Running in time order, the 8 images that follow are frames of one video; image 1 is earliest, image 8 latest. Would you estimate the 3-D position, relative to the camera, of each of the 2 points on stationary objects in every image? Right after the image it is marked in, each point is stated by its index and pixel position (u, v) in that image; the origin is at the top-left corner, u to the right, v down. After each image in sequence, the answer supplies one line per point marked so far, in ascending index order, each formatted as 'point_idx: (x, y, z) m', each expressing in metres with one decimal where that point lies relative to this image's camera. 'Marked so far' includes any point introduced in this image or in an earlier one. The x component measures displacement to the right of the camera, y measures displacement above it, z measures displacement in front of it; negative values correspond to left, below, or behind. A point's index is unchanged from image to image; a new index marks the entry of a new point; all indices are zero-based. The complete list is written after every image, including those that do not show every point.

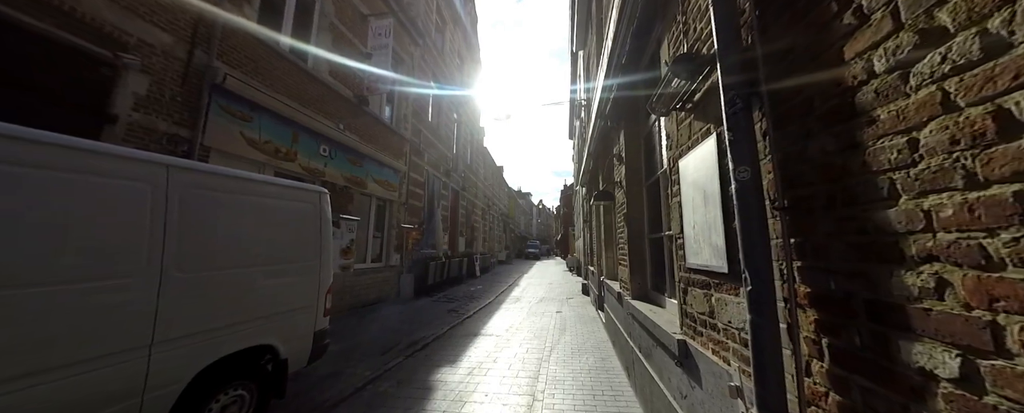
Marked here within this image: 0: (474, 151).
0: (-2.4, +3.3, +19.4) m
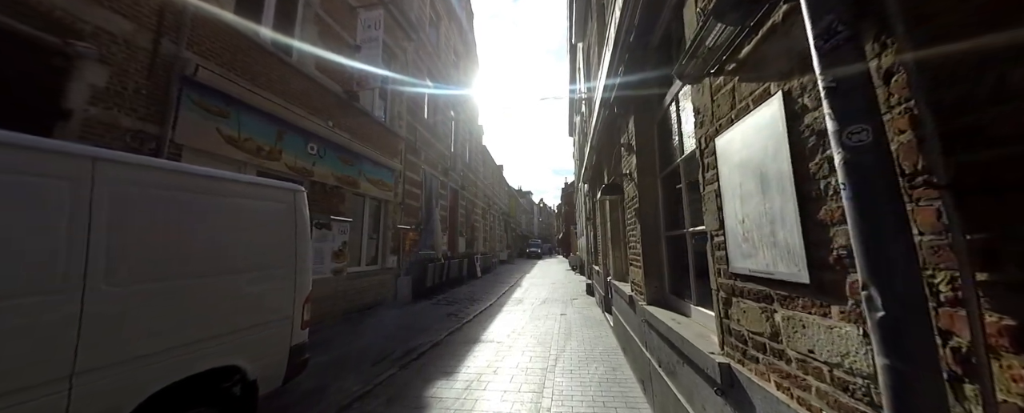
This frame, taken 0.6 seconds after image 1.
0: (-2.4, +3.4, +19.0) m
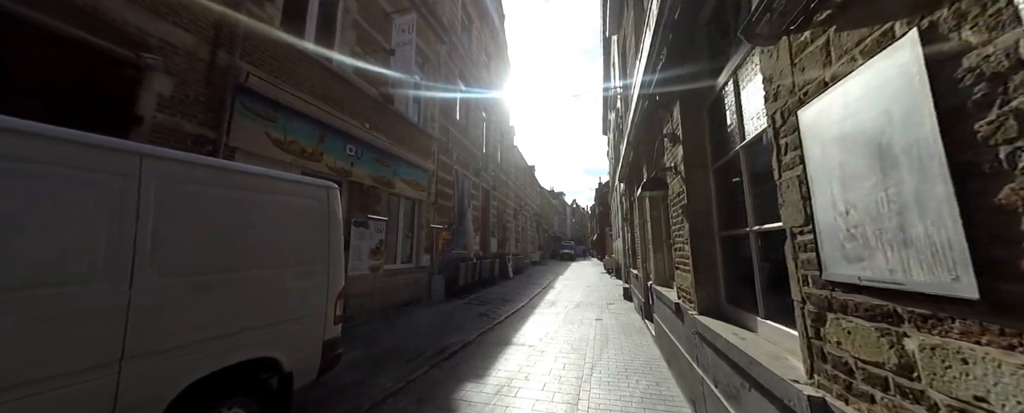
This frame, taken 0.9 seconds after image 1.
0: (-0.5, +3.4, +18.9) m
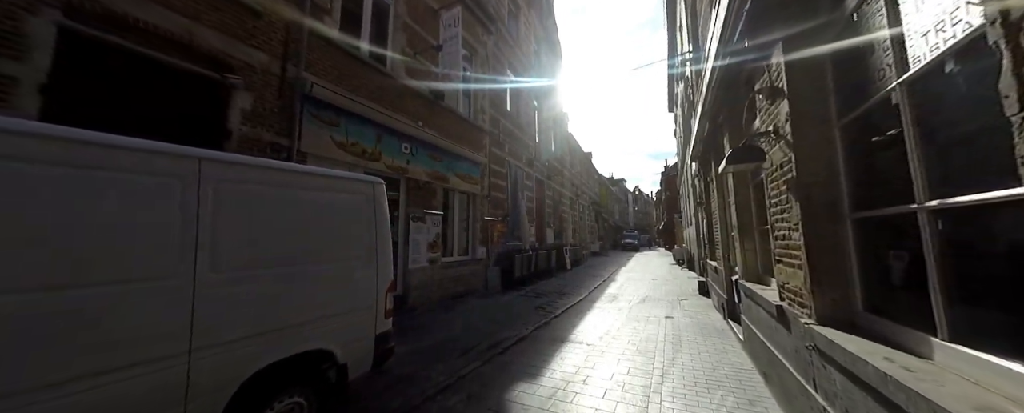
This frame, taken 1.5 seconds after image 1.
0: (+2.6, +3.9, +18.3) m
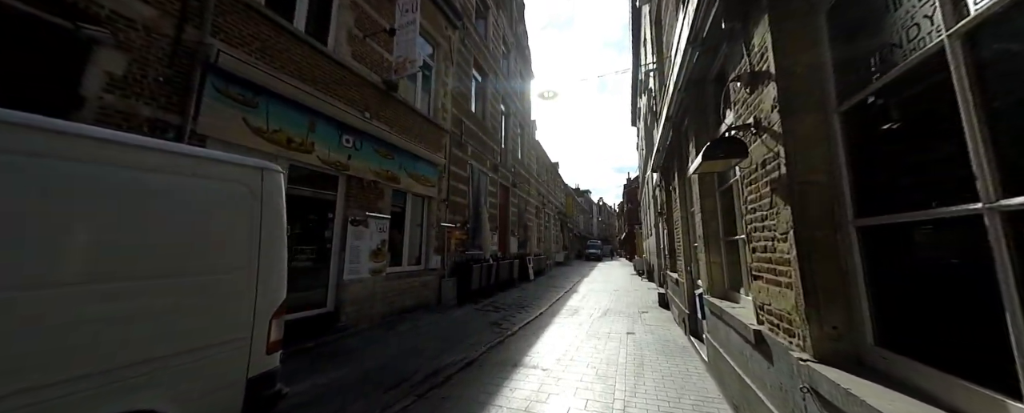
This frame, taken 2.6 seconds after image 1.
0: (+0.6, +3.5, +18.0) m
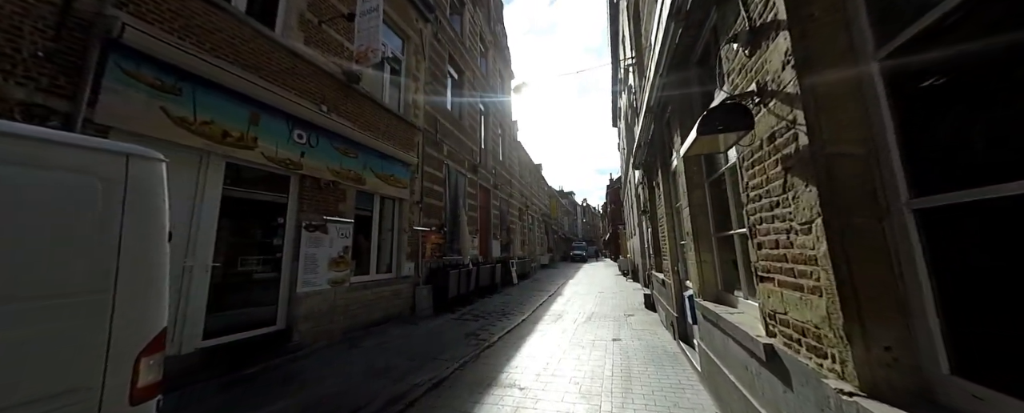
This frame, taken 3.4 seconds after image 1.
0: (-0.4, +3.4, +17.6) m
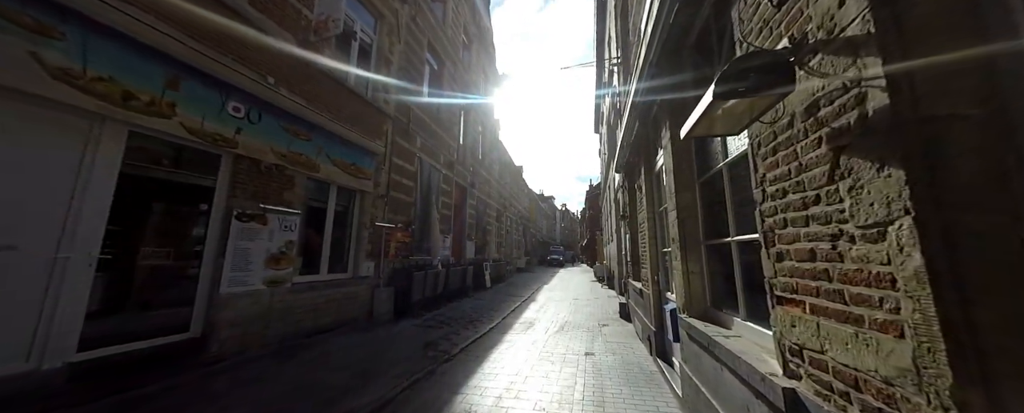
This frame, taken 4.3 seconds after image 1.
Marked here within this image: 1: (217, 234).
0: (-1.5, +3.3, +17.0) m
1: (-3.9, -0.4, +4.2) m
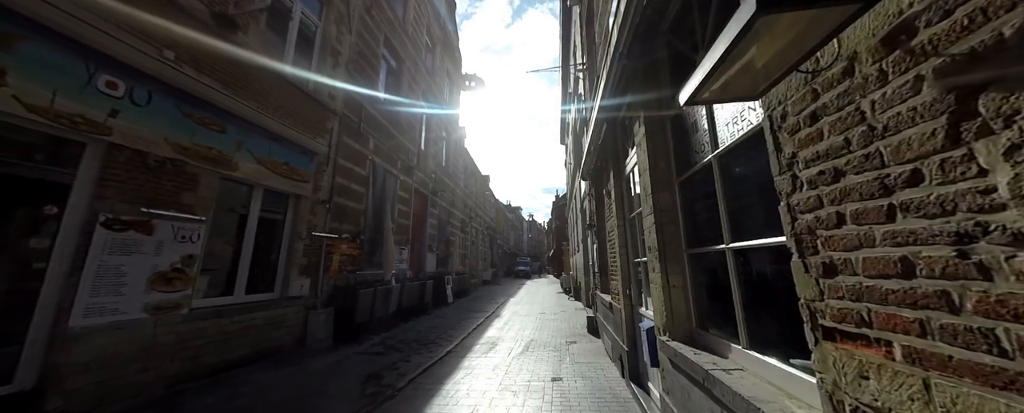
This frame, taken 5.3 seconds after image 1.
0: (-3.3, +2.8, +16.3) m
1: (-4.4, -0.4, +3.2) m
